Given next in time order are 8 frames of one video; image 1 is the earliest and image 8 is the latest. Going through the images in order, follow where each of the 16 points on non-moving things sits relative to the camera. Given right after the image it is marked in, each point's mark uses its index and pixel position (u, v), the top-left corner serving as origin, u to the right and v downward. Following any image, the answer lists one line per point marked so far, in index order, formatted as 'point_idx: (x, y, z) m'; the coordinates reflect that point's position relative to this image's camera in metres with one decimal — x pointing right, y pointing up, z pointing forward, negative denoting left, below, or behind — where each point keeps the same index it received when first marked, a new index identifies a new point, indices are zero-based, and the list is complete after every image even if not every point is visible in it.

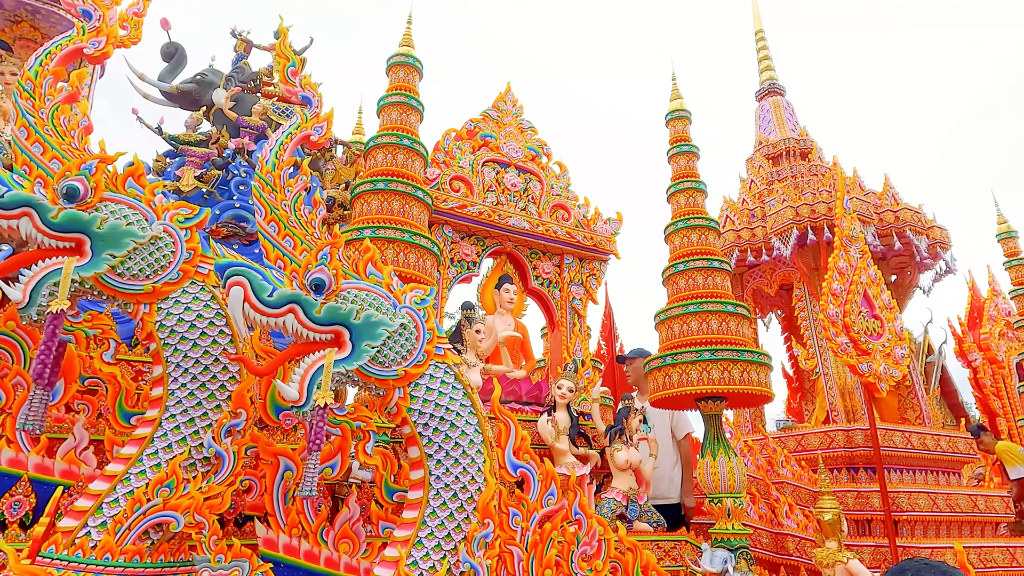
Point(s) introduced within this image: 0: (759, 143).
0: (+3.5, +2.1, +8.9) m
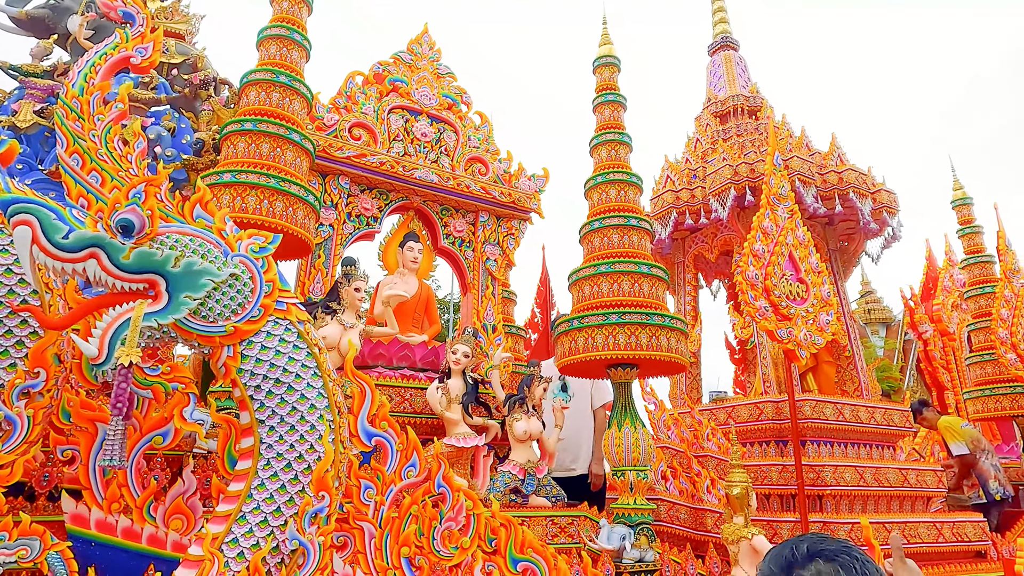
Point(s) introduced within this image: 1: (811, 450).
0: (+2.6, +2.5, +8.5) m
1: (+2.9, -1.6, +6.1) m
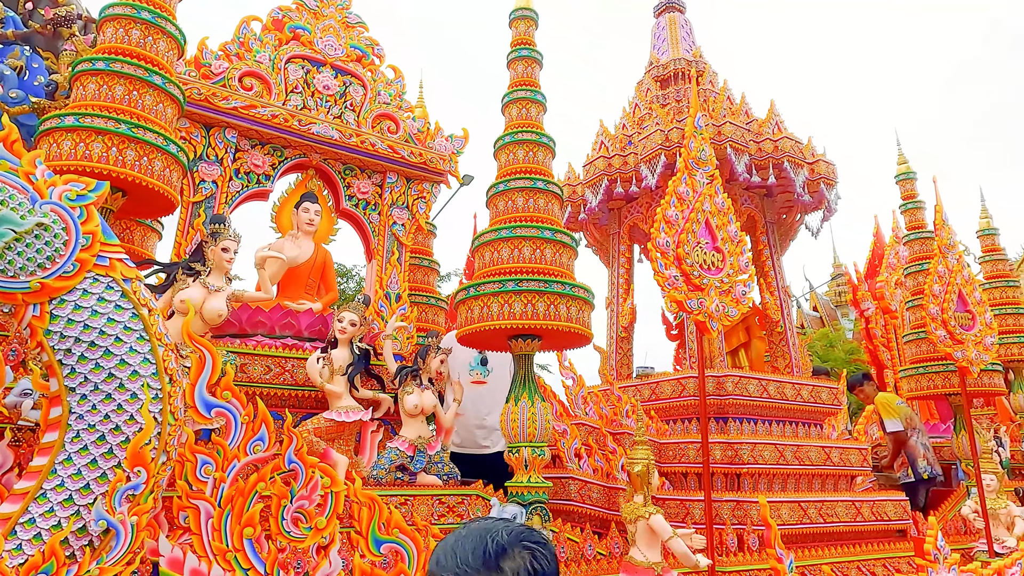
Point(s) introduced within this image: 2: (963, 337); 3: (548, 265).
0: (+1.8, +2.9, +8.1) m
1: (+2.1, -1.3, +5.9) m
2: (+4.7, -0.5, +6.6) m
3: (+0.3, +0.2, +4.9) m
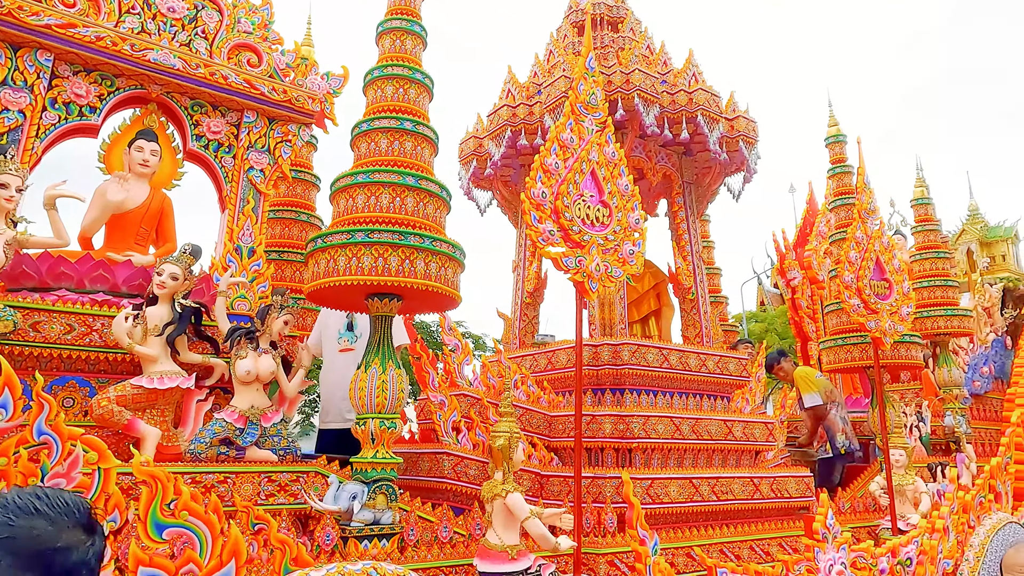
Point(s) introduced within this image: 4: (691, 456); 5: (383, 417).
0: (+0.7, +3.3, +7.5) m
1: (+1.0, -1.0, +5.5) m
2: (+3.6, -0.2, +6.3) m
3: (-0.7, +0.5, +4.3) m
4: (+1.6, -1.5, +5.5) m
5: (-0.8, -0.8, +4.1) m
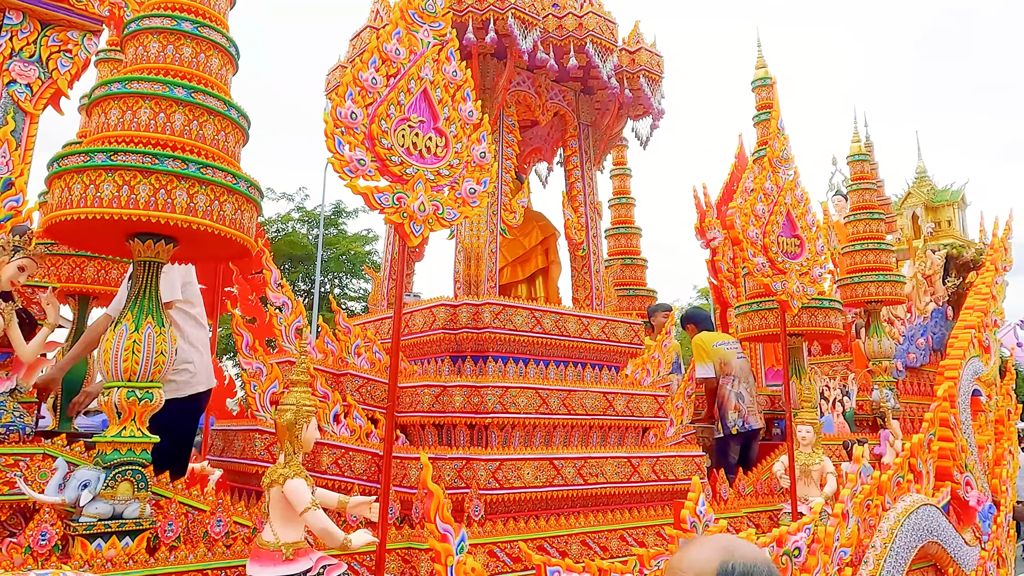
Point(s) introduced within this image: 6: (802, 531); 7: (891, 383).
0: (-0.5, +3.8, +6.6) m
1: (-0.2, -0.6, +4.7) m
2: (+2.4, +0.2, +5.6) m
3: (-1.8, +0.8, +3.5) m
4: (+0.4, -1.1, +4.8) m
5: (-2.0, -0.5, +3.3) m
6: (+2.1, -1.8, +4.6) m
7: (+4.8, -1.2, +8.0) m
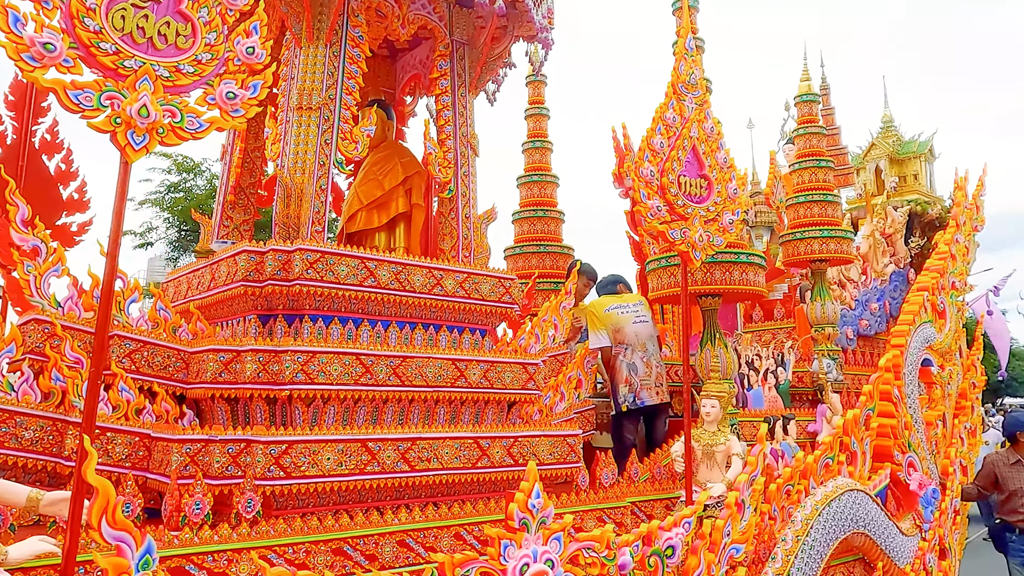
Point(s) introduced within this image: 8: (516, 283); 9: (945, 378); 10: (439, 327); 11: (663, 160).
0: (-1.6, +4.2, +5.5) m
1: (-1.3, -0.3, +3.9) m
2: (+1.3, +0.6, +4.7) m
3: (-2.9, +1.1, +2.5) m
4: (-0.7, -0.7, +3.9) m
5: (-3.1, -0.2, +2.4) m
6: (+1.0, -1.4, +3.8) m
7: (+3.7, -0.7, +7.2) m
8: (0.0, 0.0, +4.8) m
9: (+4.7, -1.0, +6.8) m
10: (-0.5, -0.3, +4.4) m
11: (+1.1, +0.9, +4.7) m
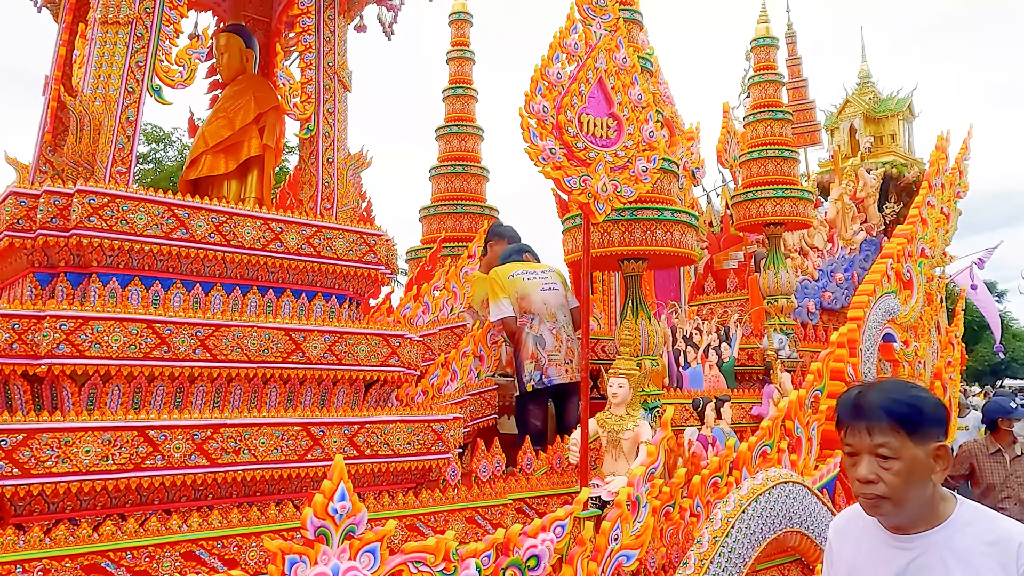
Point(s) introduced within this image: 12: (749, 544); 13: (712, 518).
0: (-2.4, +4.5, +4.6) m
1: (-2.1, 0.0, +3.1) m
2: (+0.5, +0.8, +3.9) m
3: (-3.8, +1.3, +1.7) m
4: (-1.6, -0.5, +3.2) m
5: (-3.9, 0.0, +1.7) m
6: (+0.2, -1.2, +3.1) m
7: (+2.8, -0.4, +6.4) m
8: (-0.8, +0.3, +4.0) m
9: (+3.8, -0.7, +6.1) m
10: (-1.3, 0.0, +3.7) m
11: (+0.3, +1.2, +3.9) m
12: (+1.6, -1.7, +4.2) m
13: (+1.3, -1.5, +4.1) m
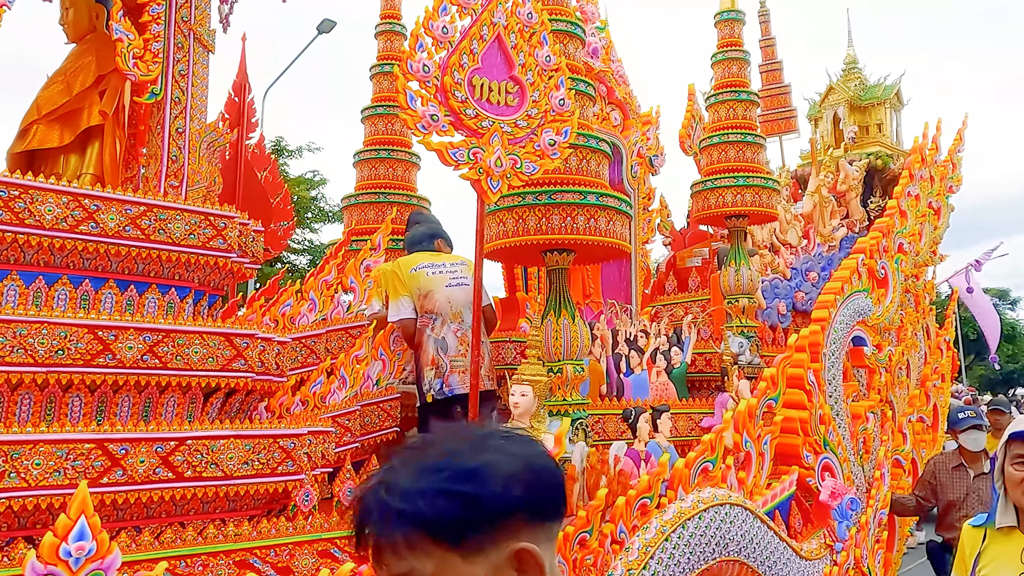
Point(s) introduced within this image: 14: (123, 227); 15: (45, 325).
0: (-3.0, +4.5, +4.1) m
1: (-2.8, 0.0, +2.6) m
2: (-0.2, +0.9, +3.3) m
3: (-4.4, +1.4, +1.2) m
4: (-2.2, -0.5, +2.6) m
5: (-4.6, +0.1, +1.1) m
6: (-0.5, -1.2, +2.5) m
7: (+2.2, -0.4, +5.8) m
8: (-1.5, +0.3, +3.5) m
9: (+3.2, -0.6, +5.4) m
10: (-2.0, 0.0, +3.1) m
11: (-0.3, +1.2, +3.3) m
12: (+1.0, -1.7, +3.6) m
13: (+0.6, -1.5, +3.4) m
14: (-1.9, +0.3, +3.1) m
15: (-2.0, -0.2, +2.8) m
